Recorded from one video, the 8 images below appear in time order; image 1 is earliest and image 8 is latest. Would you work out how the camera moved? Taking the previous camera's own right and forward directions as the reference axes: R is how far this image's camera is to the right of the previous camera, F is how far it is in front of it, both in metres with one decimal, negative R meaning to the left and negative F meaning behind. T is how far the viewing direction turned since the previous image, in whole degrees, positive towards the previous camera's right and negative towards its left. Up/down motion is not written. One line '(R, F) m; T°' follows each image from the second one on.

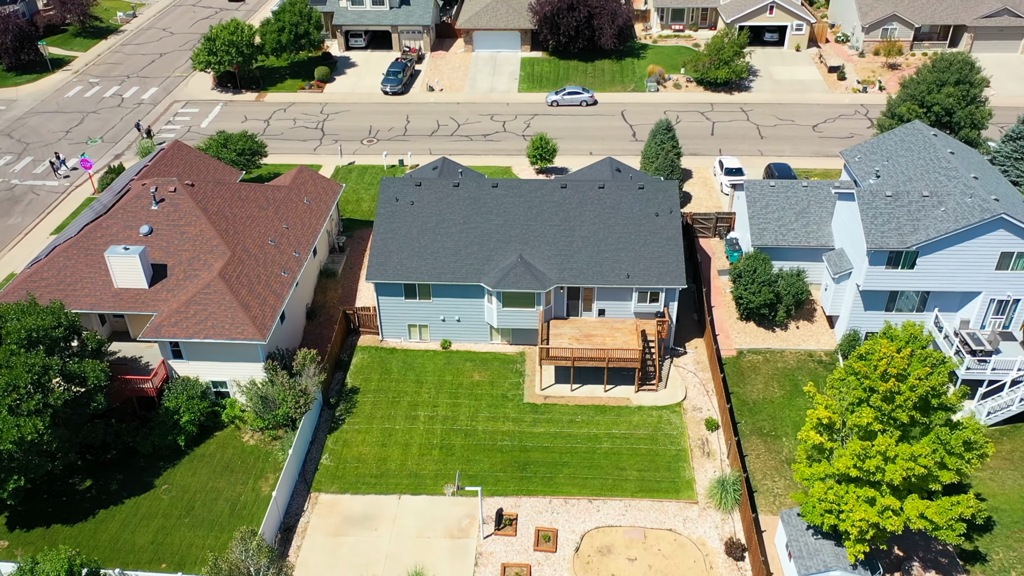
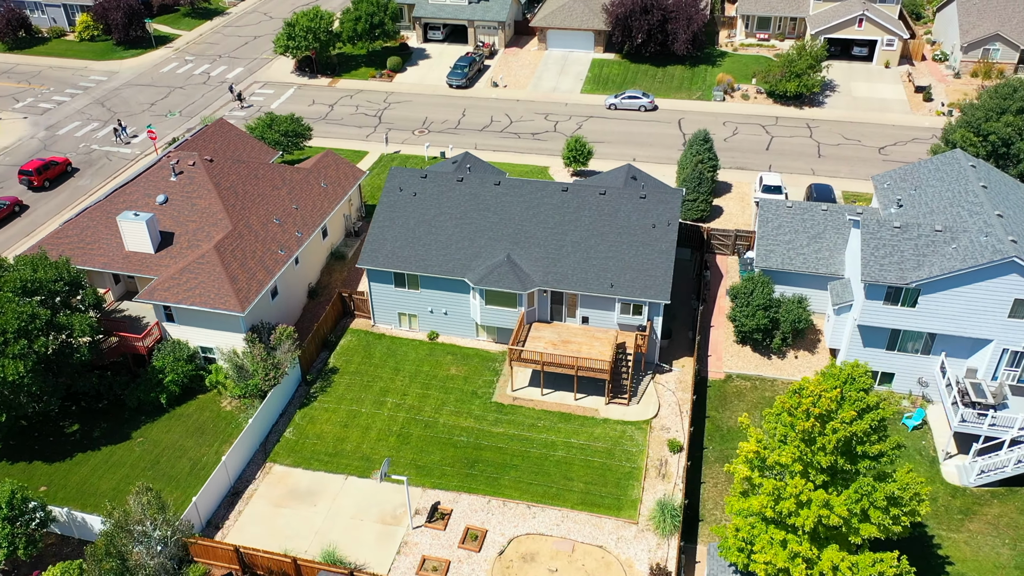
(+5.4, +0.4) m; -8°
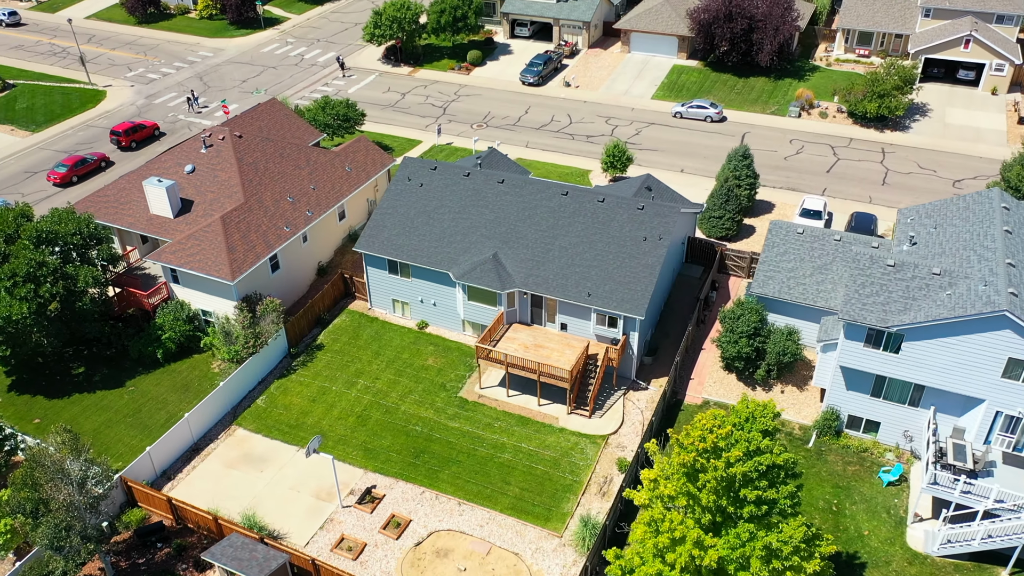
(+6.0, +0.5) m; -9°
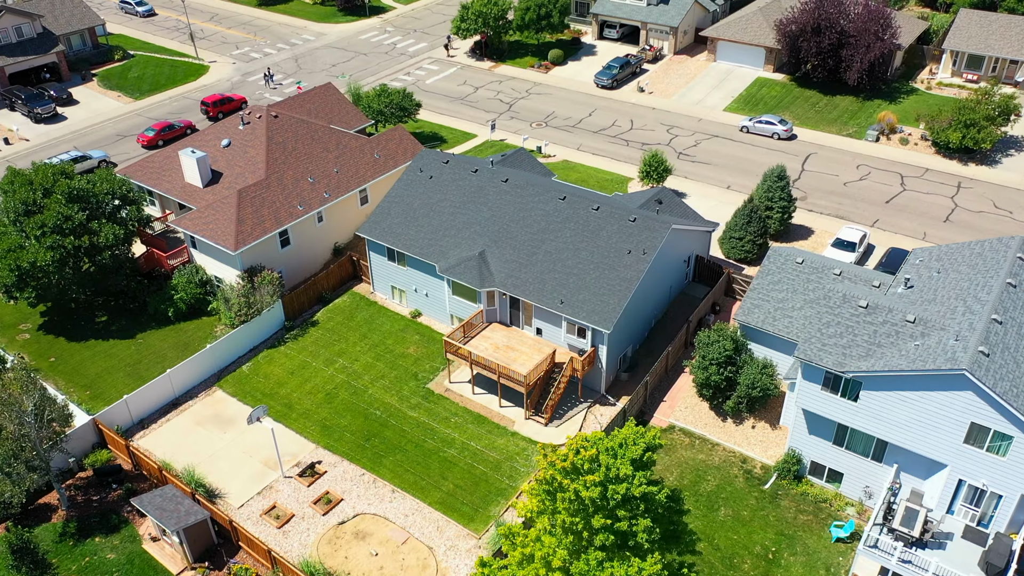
(+6.1, +0.5) m; -10°
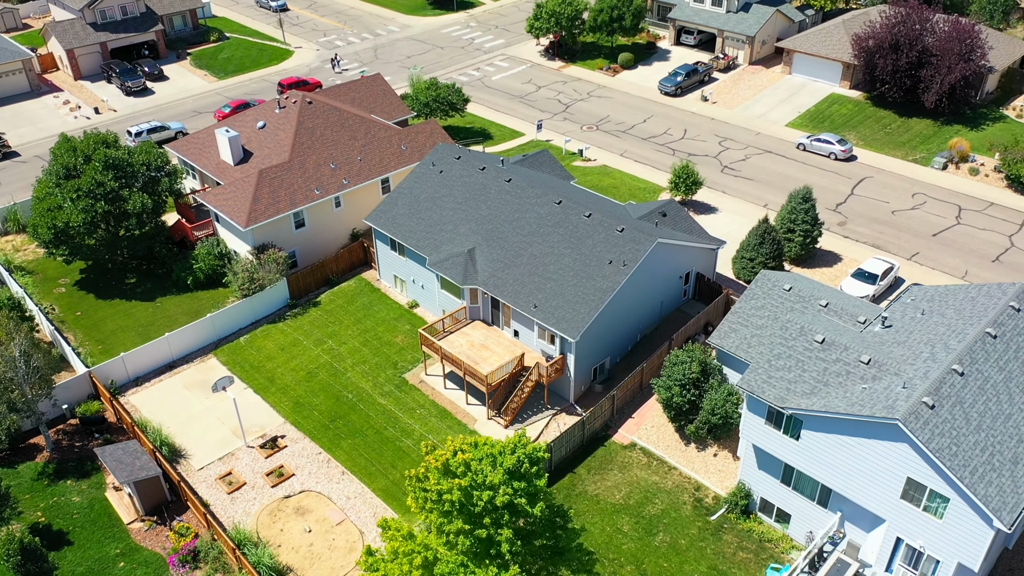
(+5.3, +0.4) m; -8°
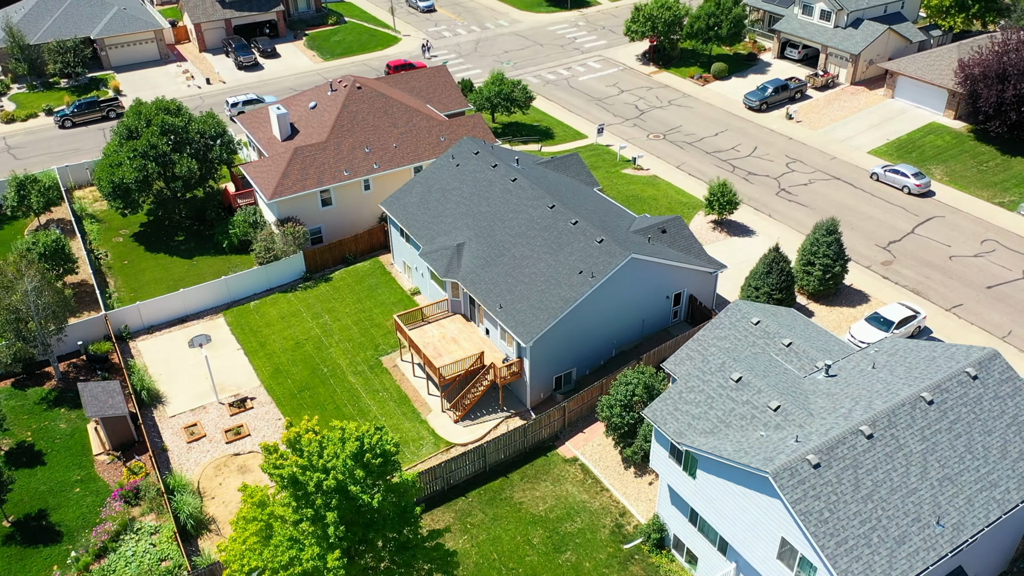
(+6.9, +0.6) m; -11°
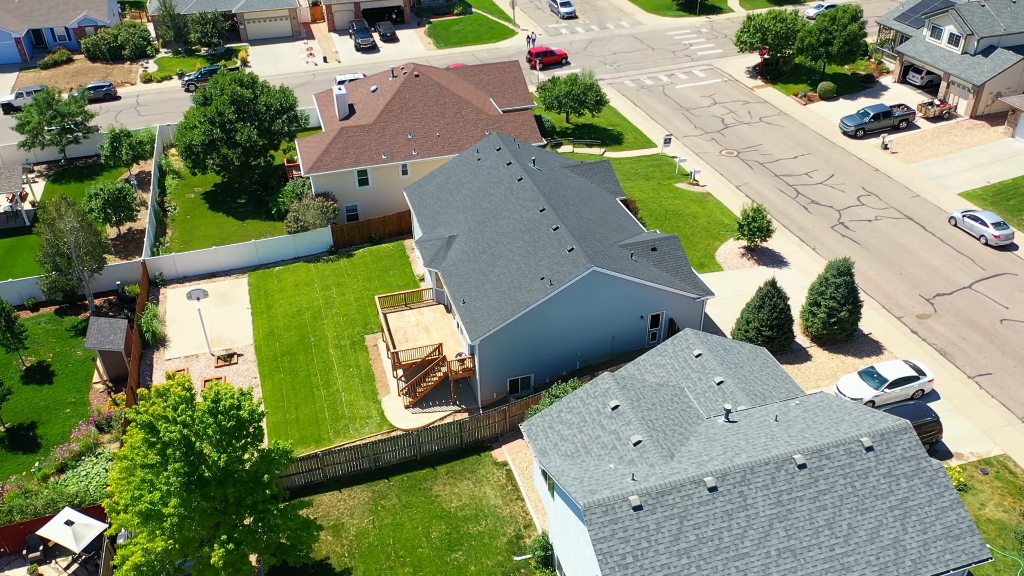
(+7.6, +0.8) m; -12°
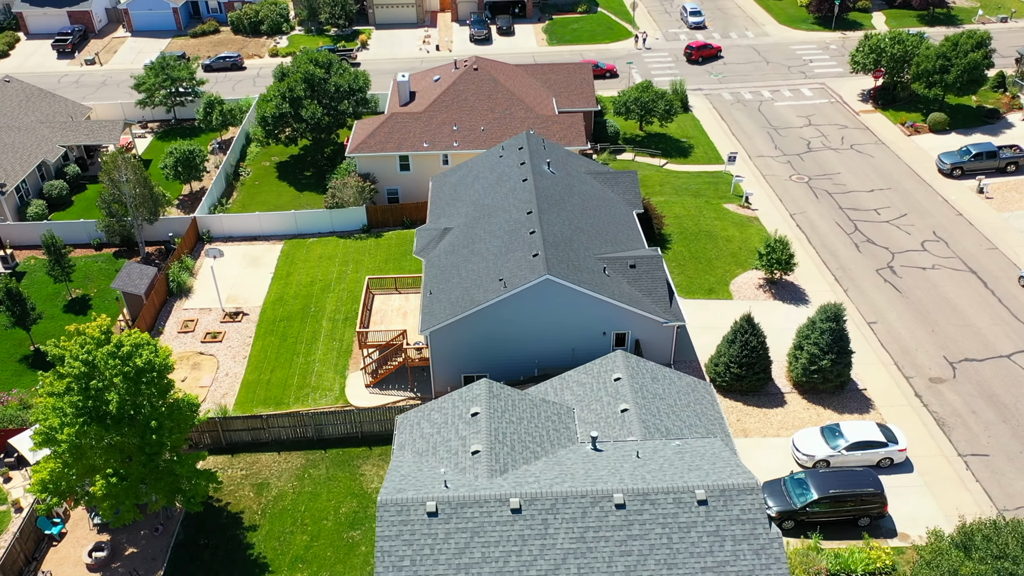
(+7.6, +0.8) m; -12°
